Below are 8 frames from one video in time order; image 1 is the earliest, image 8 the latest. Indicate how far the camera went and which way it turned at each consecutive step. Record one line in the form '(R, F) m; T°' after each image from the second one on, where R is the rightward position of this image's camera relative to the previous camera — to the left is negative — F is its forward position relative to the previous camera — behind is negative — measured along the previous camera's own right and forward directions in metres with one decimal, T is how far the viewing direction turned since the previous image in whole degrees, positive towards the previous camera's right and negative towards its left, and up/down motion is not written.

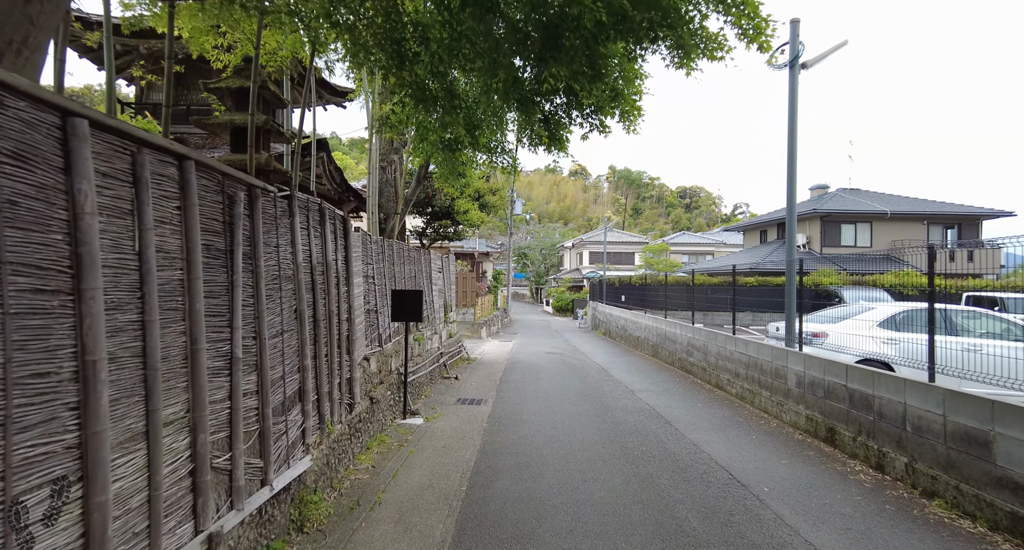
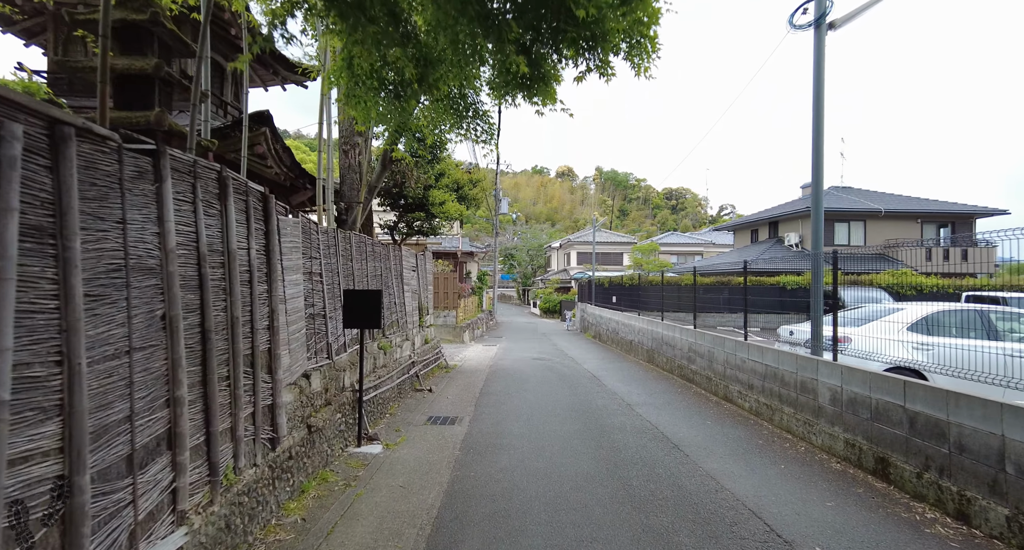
(+0.1, +1.1) m; +1°
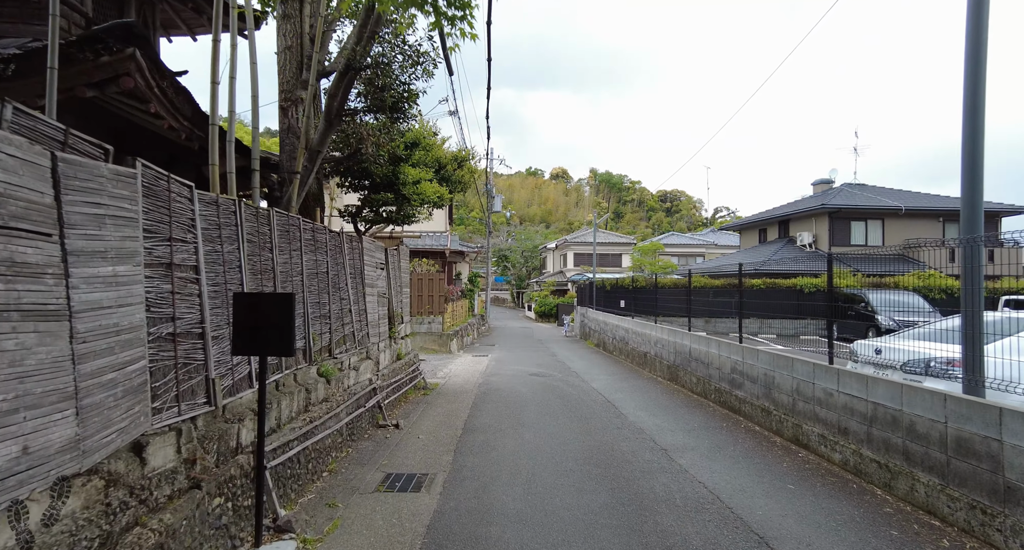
(0.0, +2.0) m; +1°
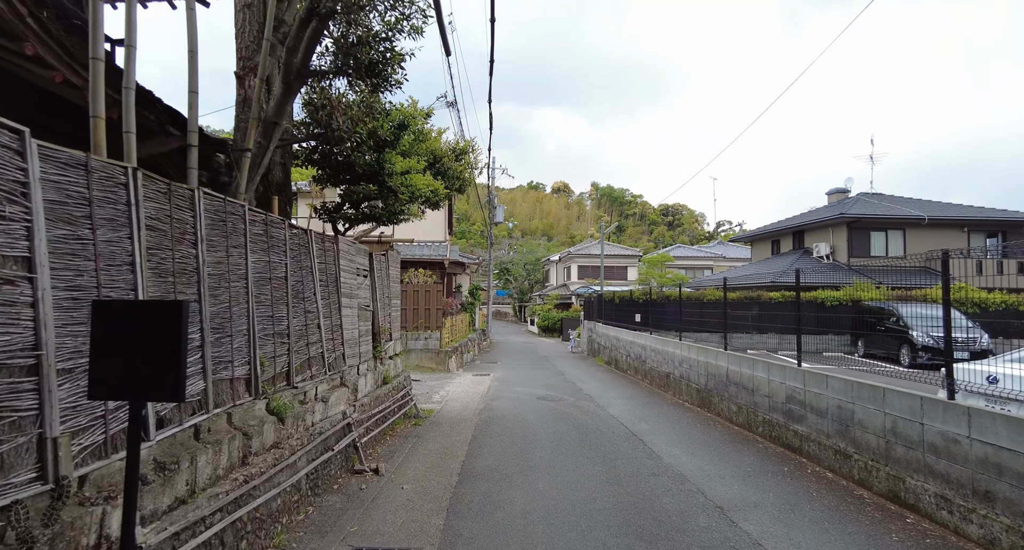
(-0.1, +1.3) m; 0°
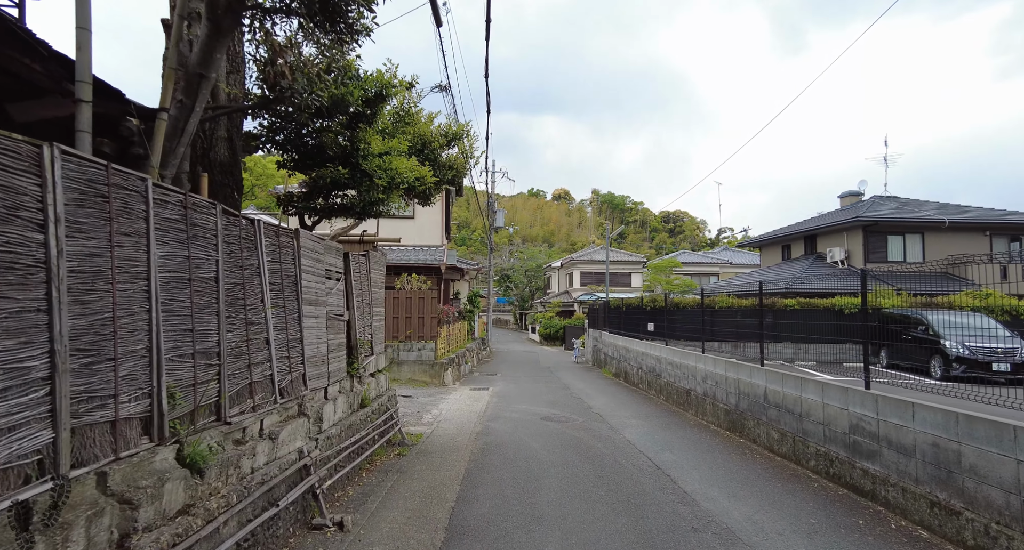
(0.0, +1.1) m; 0°
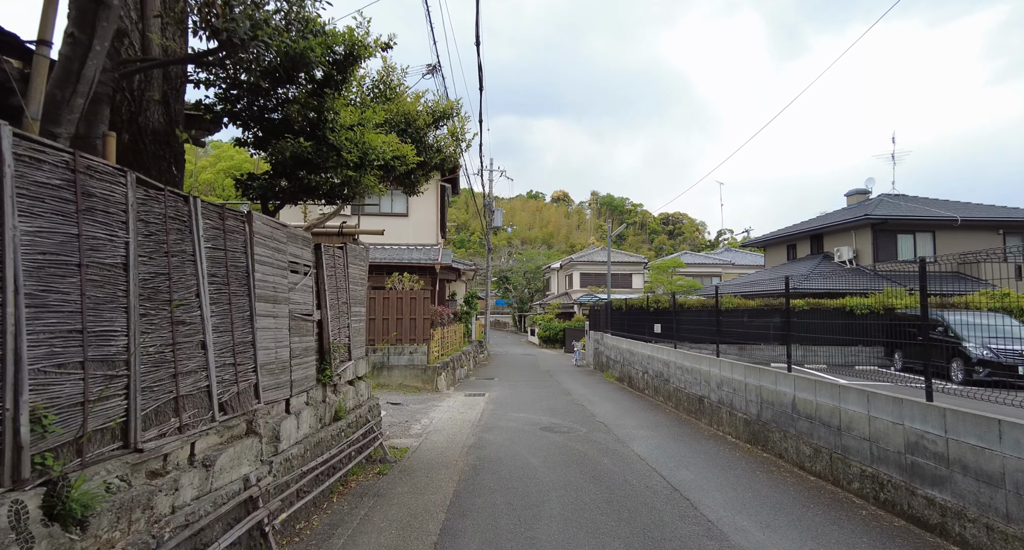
(0.0, +0.8) m; 0°
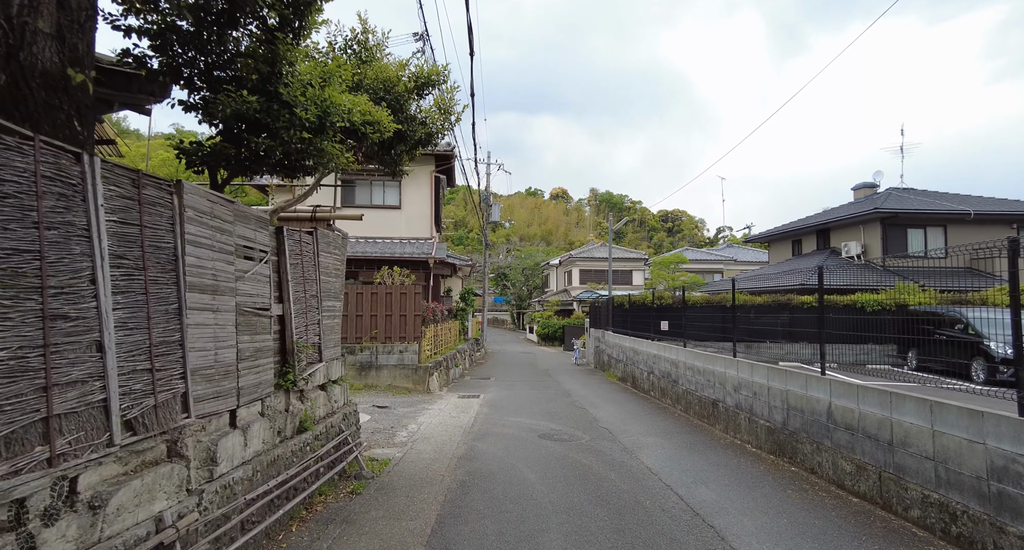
(0.0, +0.8) m; 0°
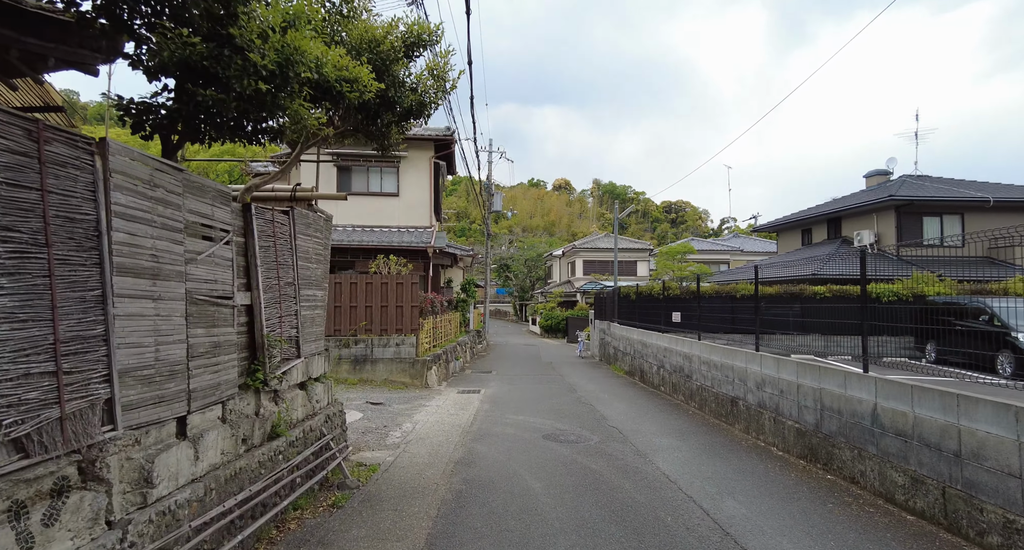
(0.0, +0.6) m; 0°
